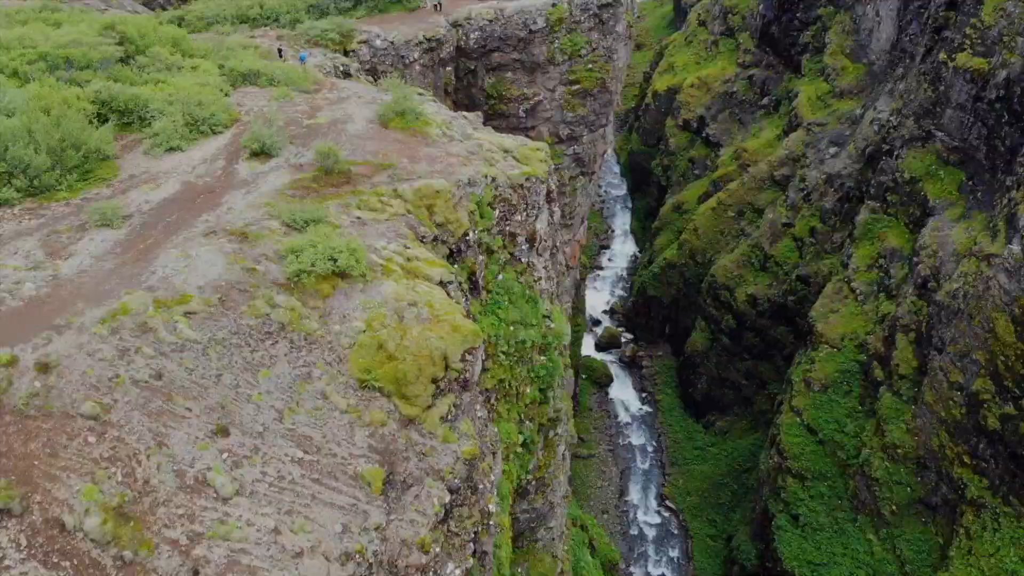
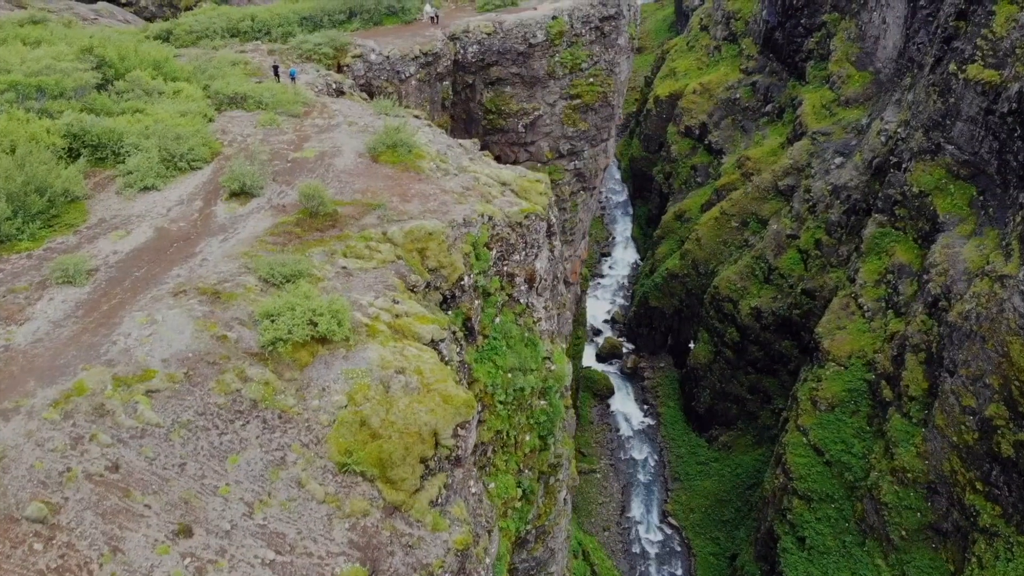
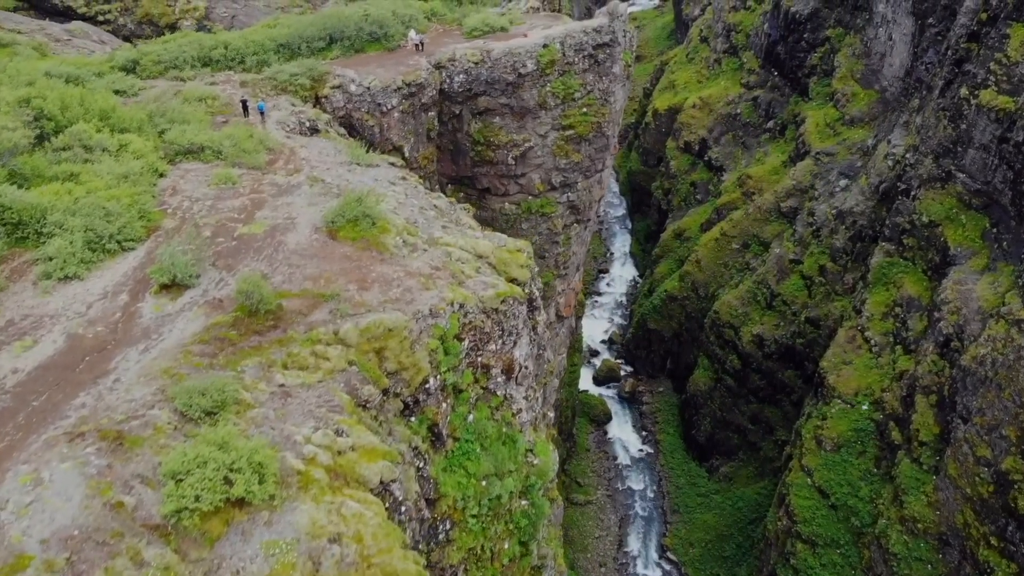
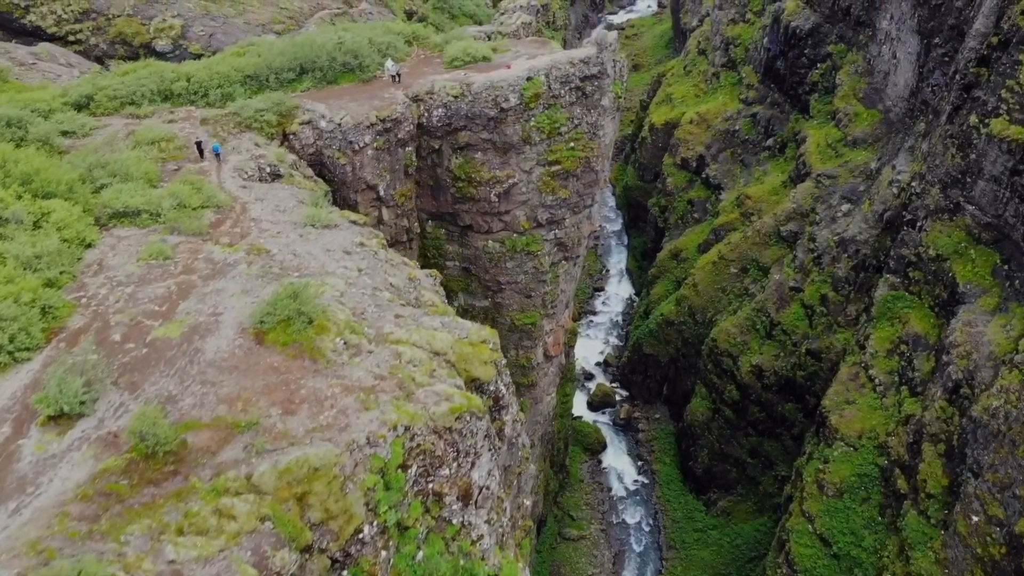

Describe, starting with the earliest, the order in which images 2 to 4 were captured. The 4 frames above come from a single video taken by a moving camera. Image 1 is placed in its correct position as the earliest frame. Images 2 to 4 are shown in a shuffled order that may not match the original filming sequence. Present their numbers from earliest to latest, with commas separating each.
2, 3, 4
